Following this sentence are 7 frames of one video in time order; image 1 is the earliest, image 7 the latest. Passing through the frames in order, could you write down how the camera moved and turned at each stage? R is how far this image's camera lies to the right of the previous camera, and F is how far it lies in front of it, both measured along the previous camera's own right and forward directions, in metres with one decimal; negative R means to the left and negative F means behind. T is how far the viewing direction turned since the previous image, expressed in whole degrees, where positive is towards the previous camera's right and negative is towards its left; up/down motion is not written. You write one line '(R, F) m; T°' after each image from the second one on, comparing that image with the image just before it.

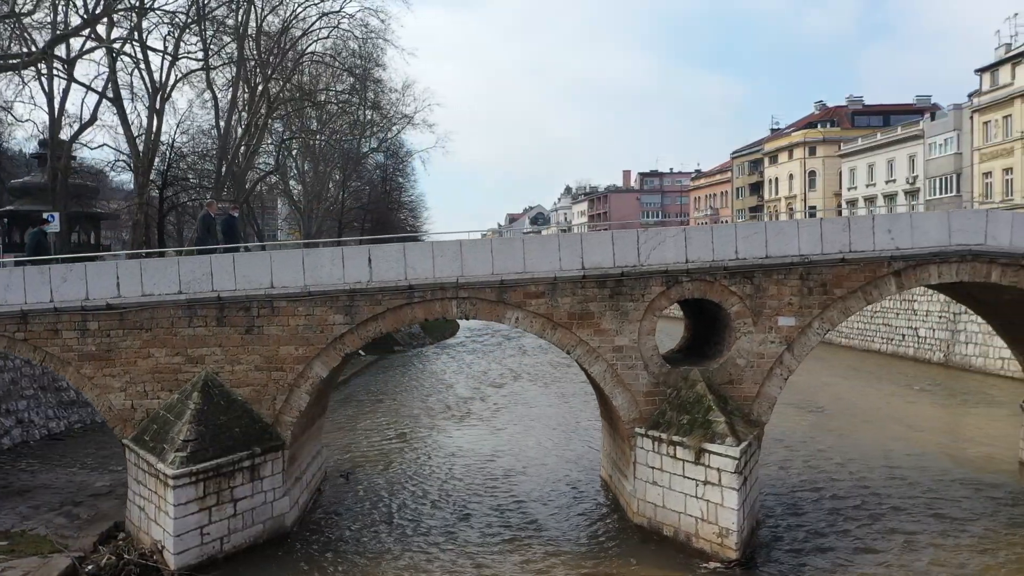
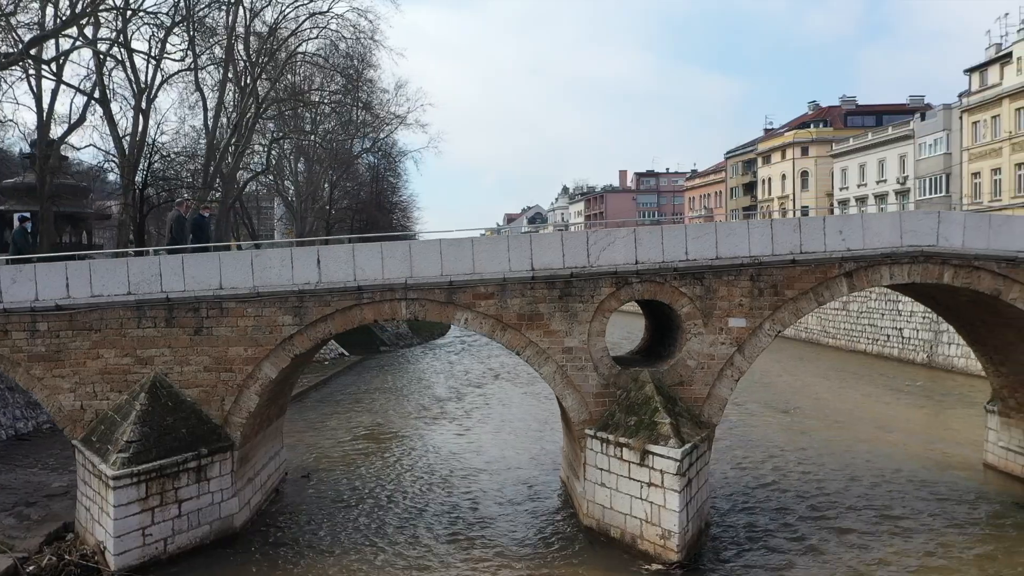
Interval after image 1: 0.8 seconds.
(+0.6, 0.0) m; 0°
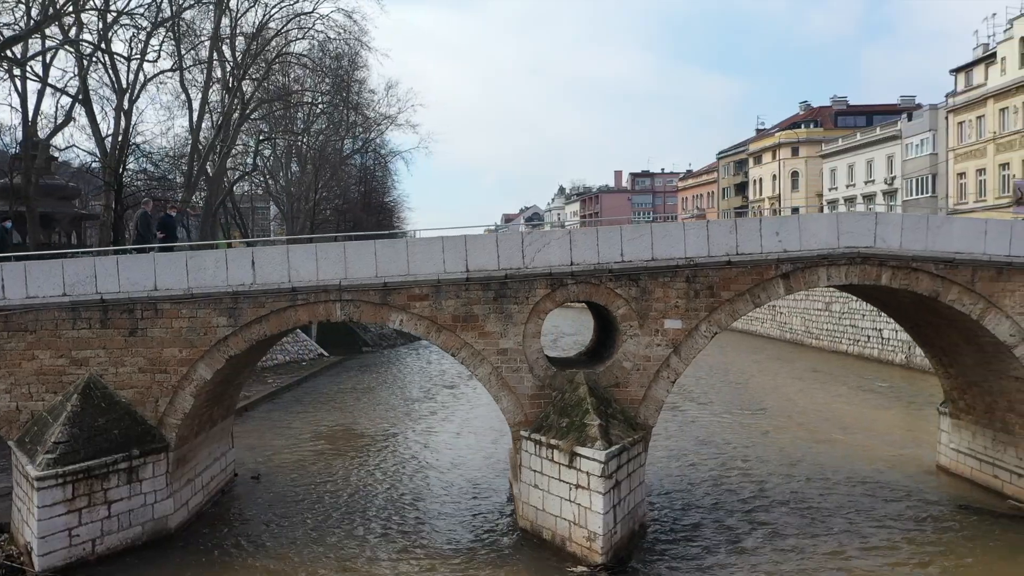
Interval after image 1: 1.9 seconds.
(+0.8, 0.0) m; 0°
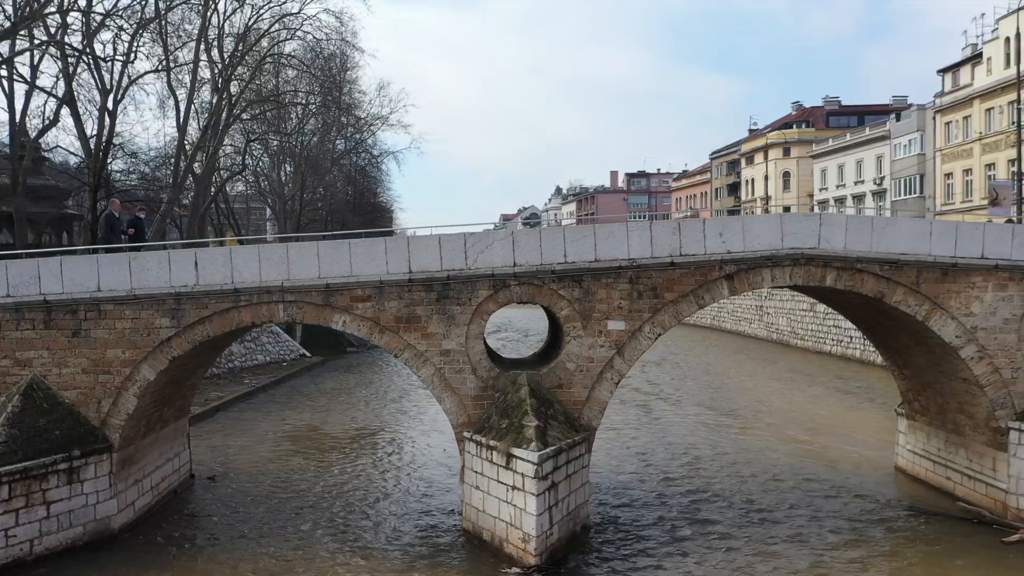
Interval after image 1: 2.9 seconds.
(+0.7, 0.0) m; 0°
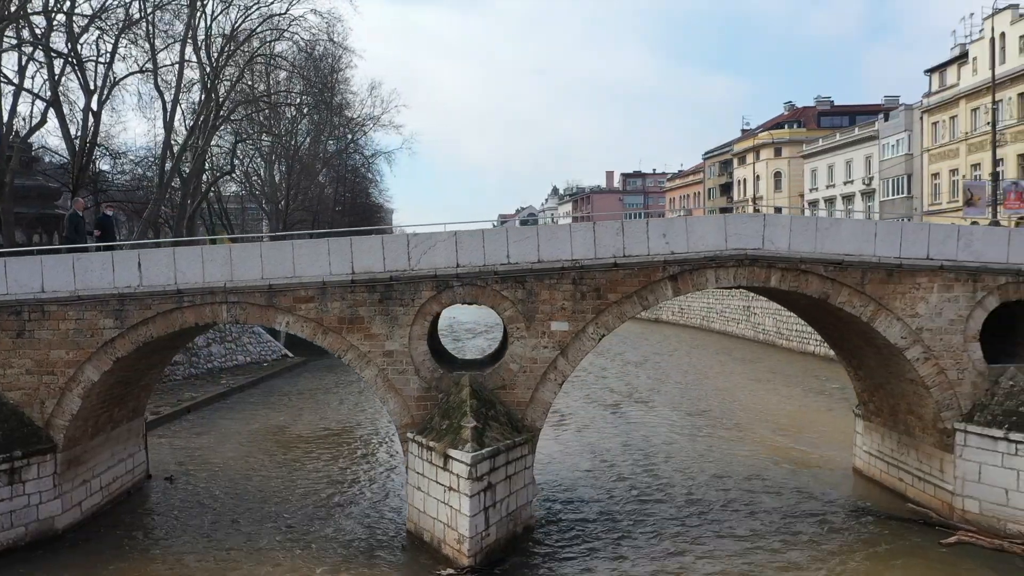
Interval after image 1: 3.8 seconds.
(+0.7, 0.0) m; 0°
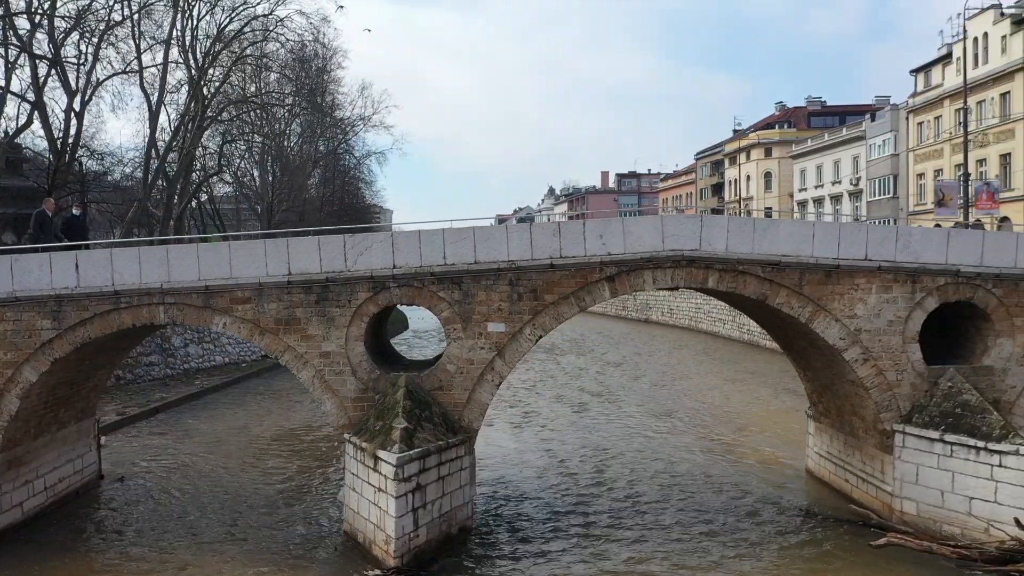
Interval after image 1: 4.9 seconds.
(+0.8, 0.0) m; 0°
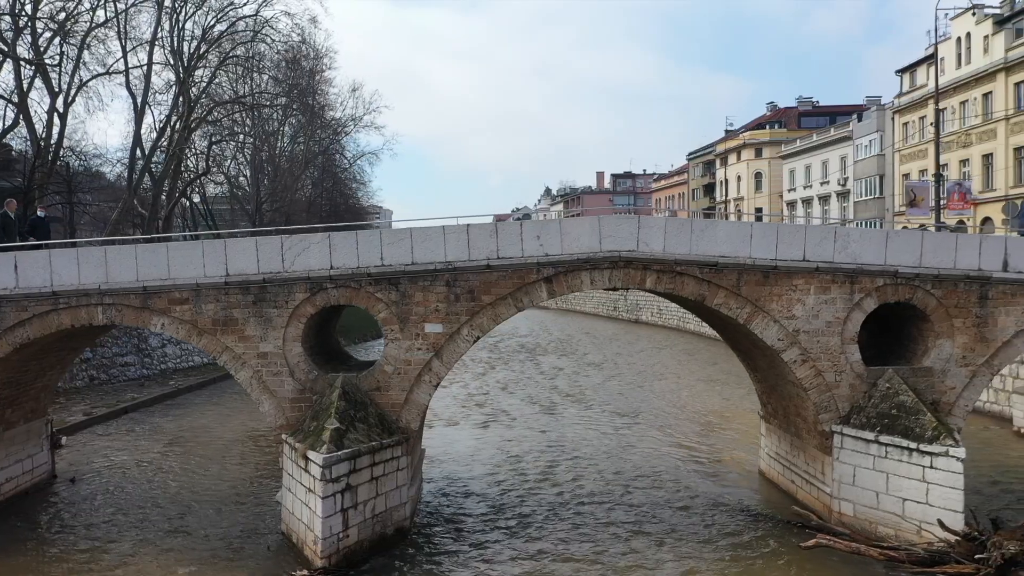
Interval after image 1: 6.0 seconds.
(+0.8, 0.0) m; 0°
